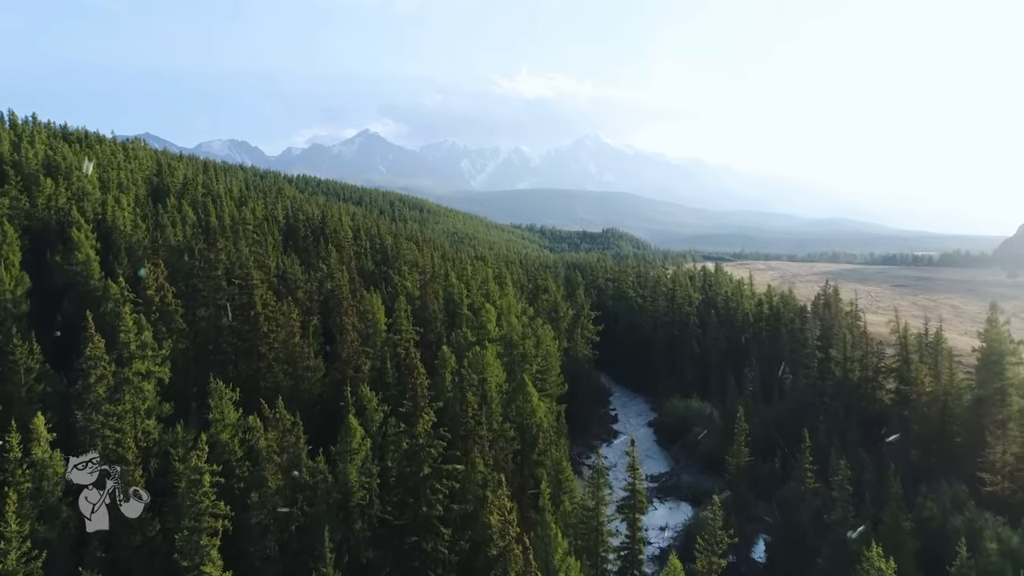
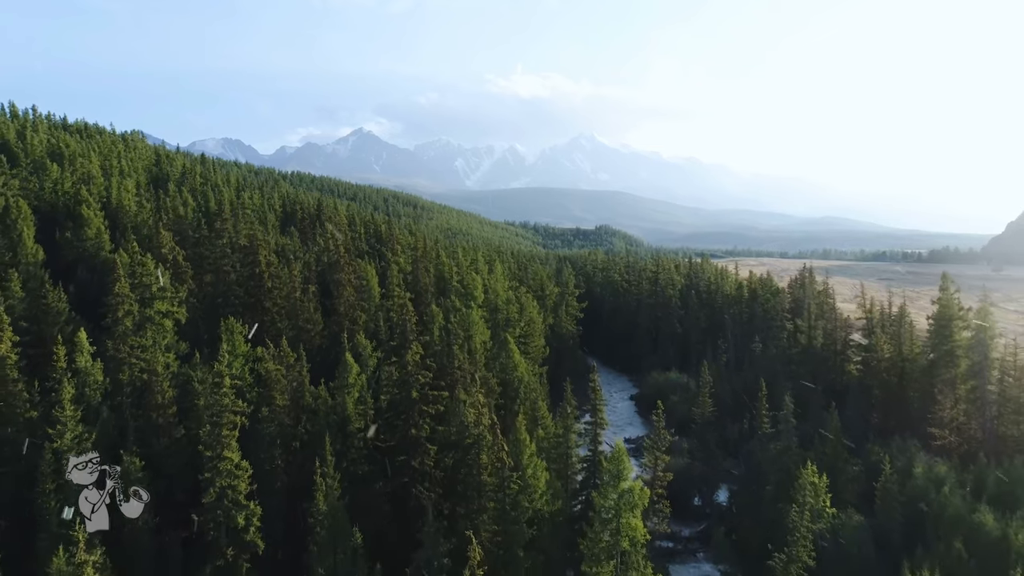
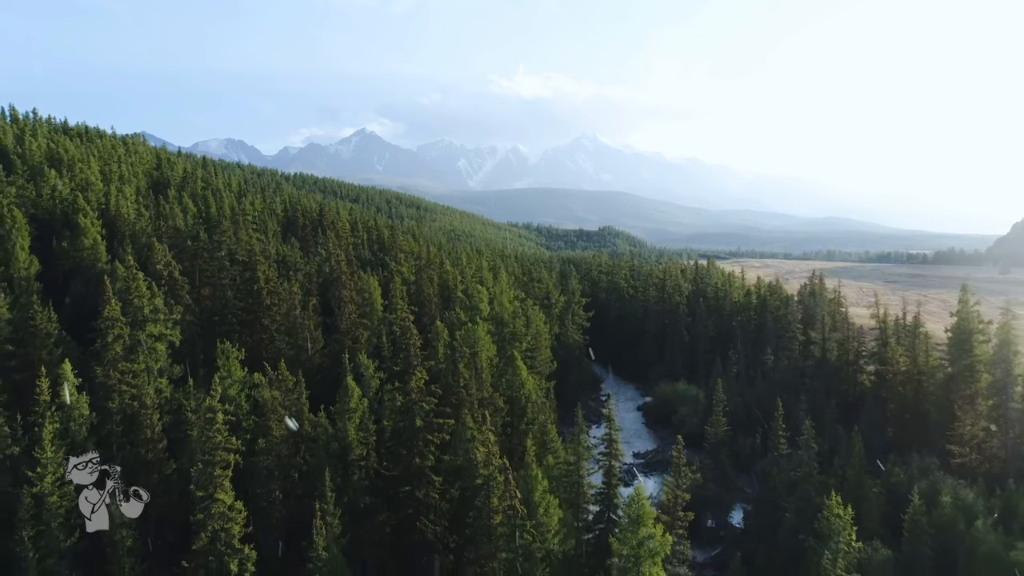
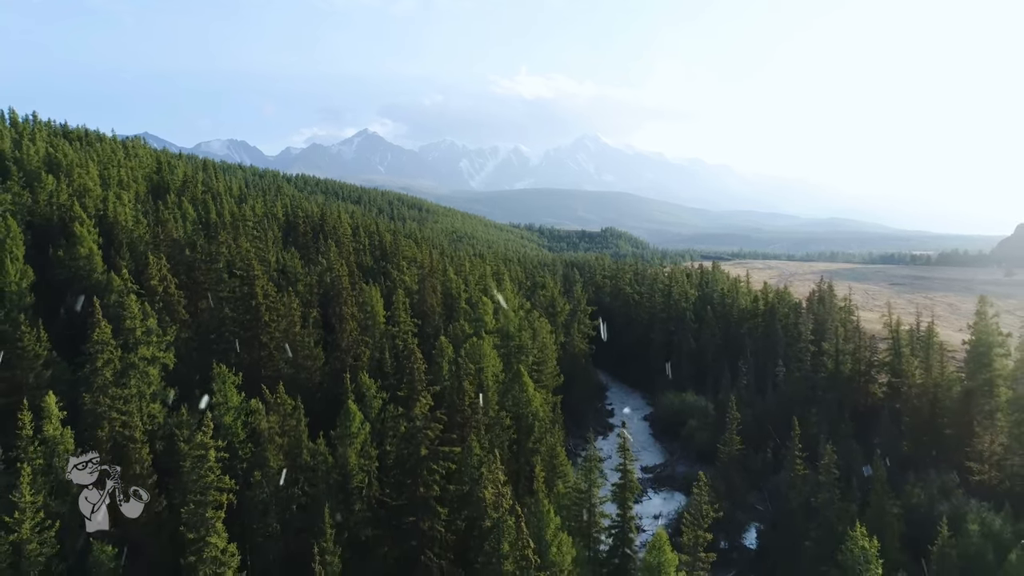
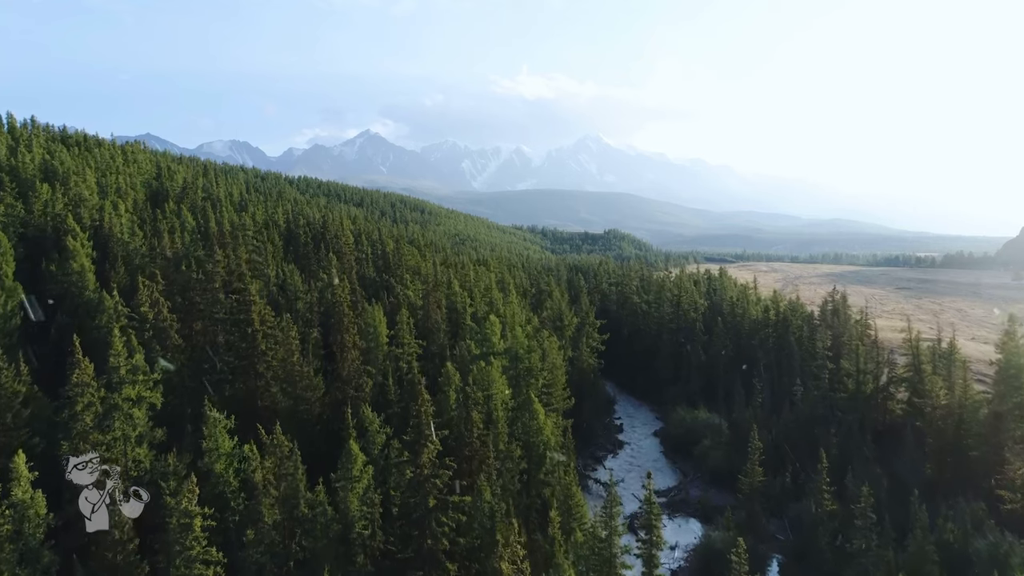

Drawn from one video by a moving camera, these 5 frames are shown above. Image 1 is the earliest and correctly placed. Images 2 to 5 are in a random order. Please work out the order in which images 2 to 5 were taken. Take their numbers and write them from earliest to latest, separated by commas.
5, 4, 3, 2
